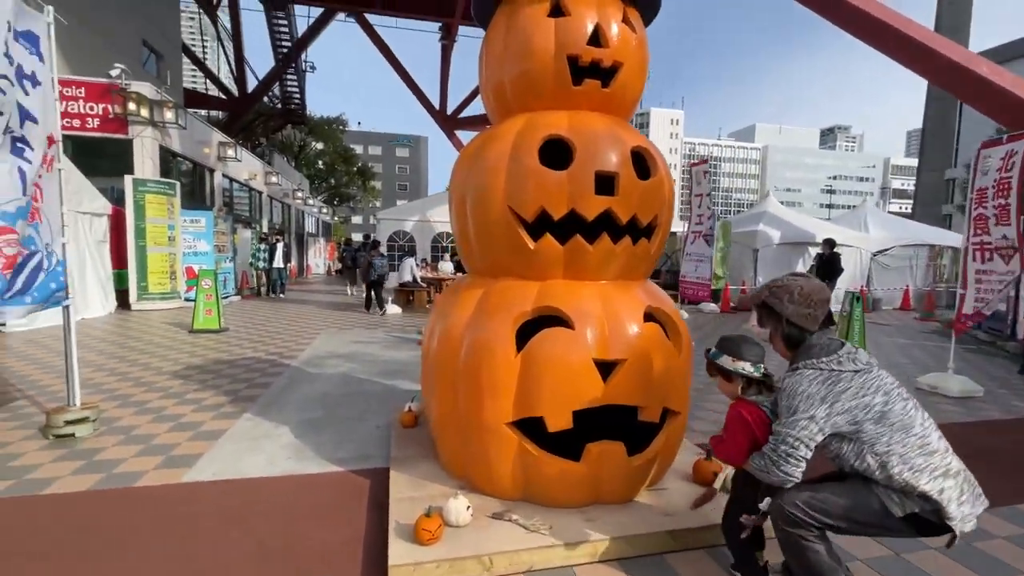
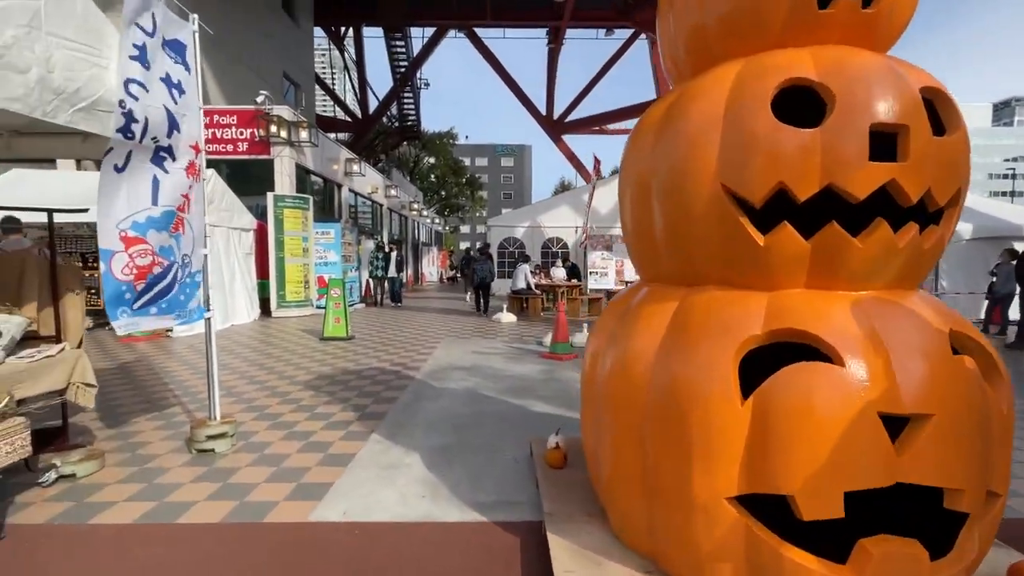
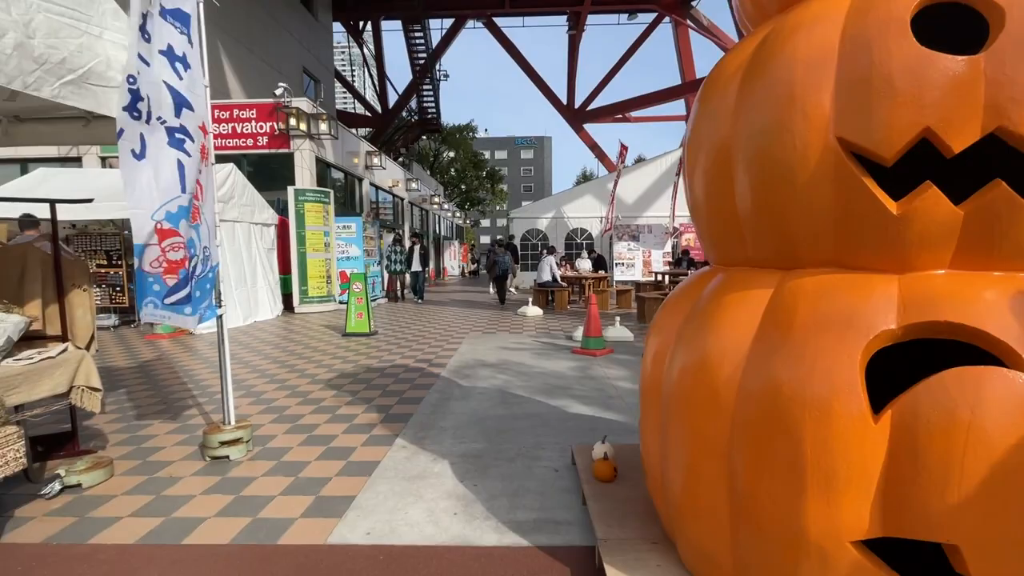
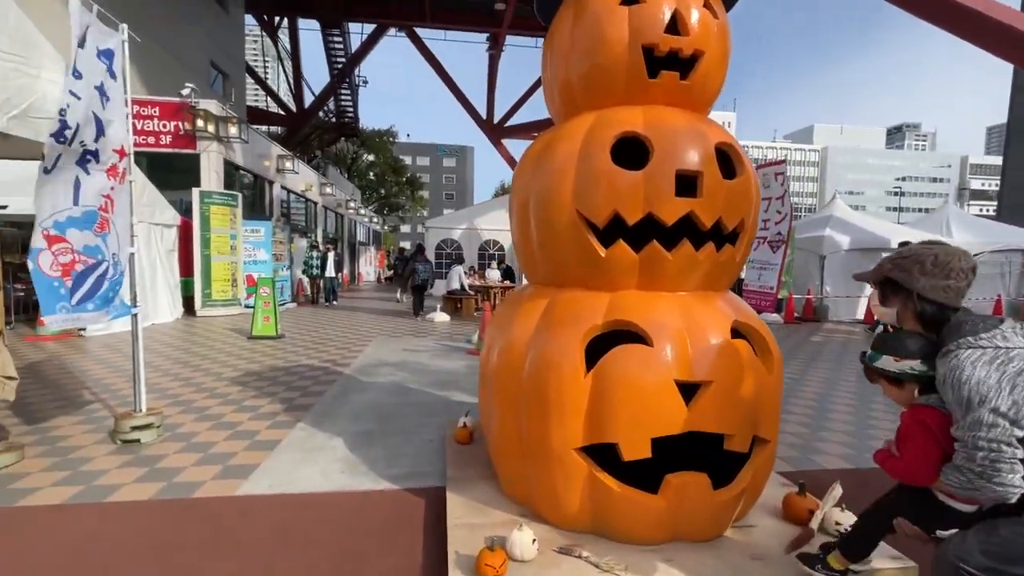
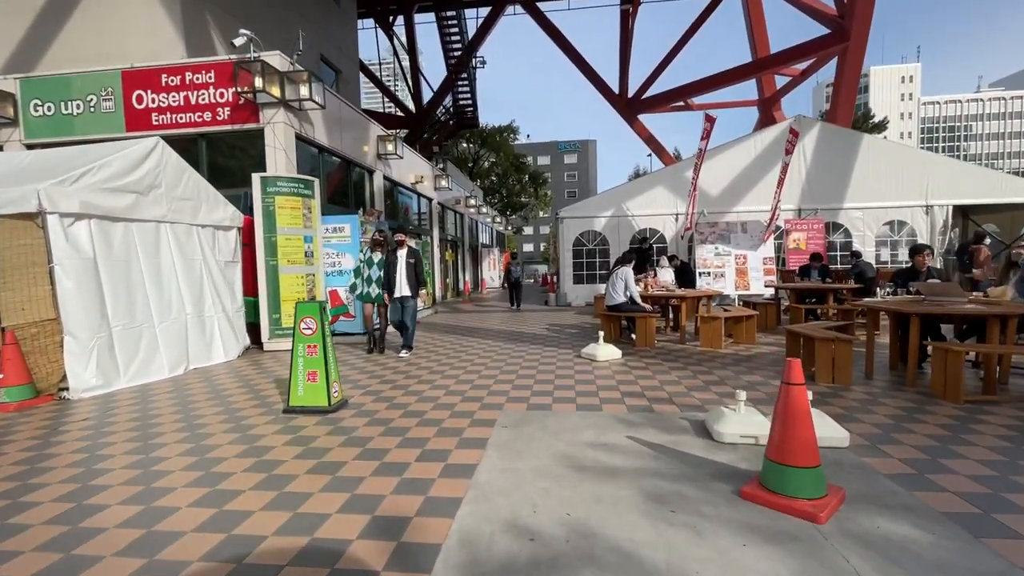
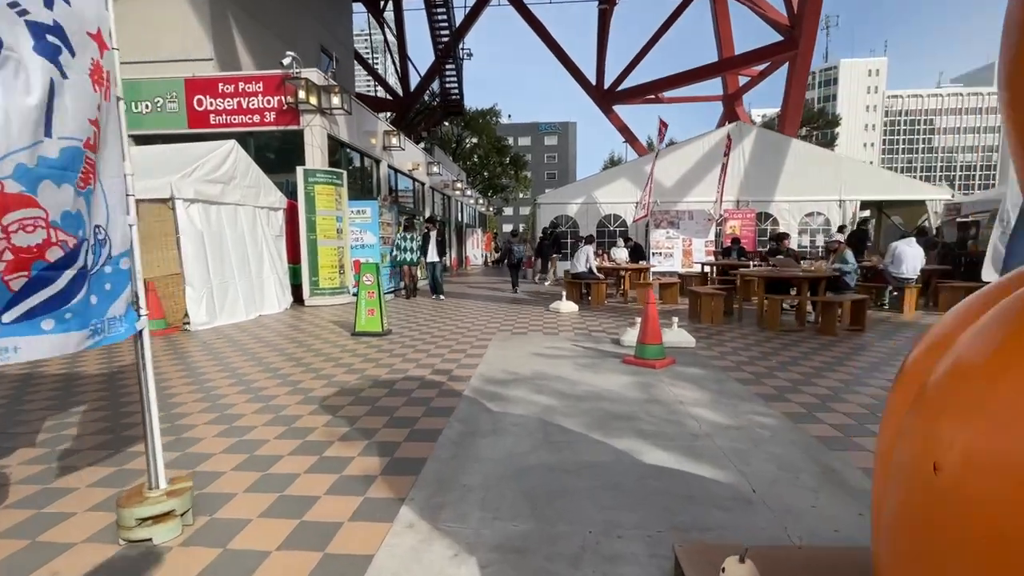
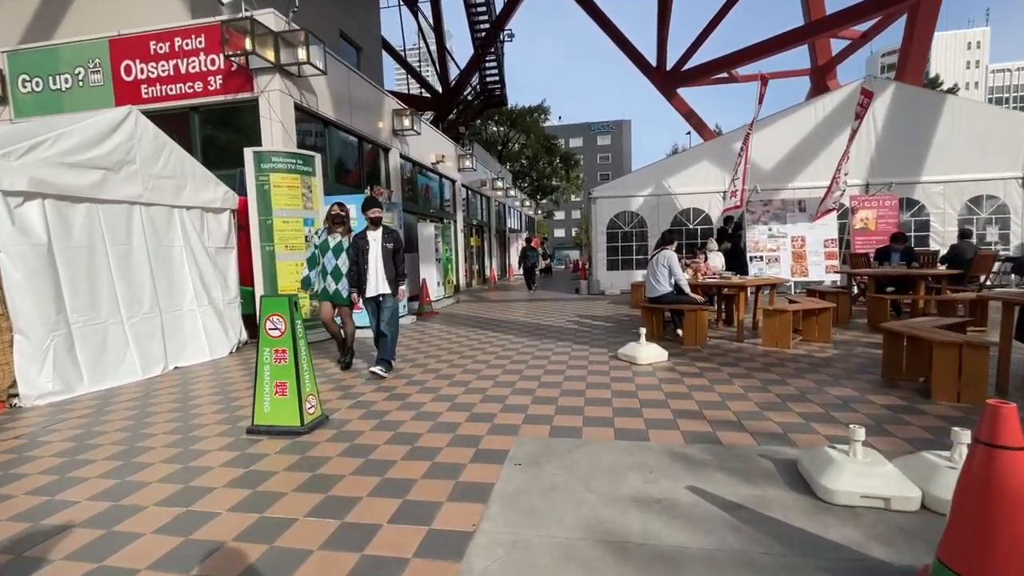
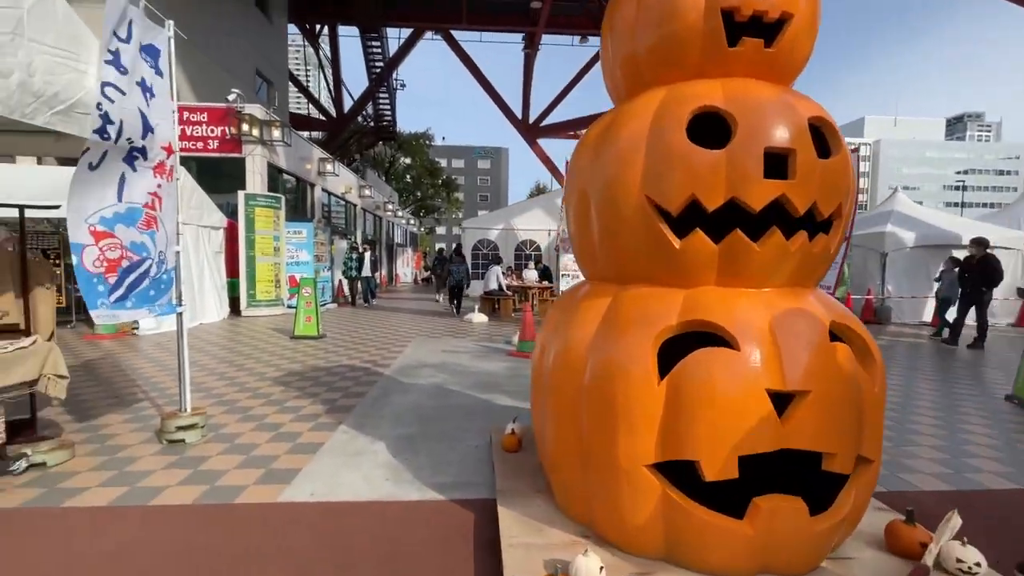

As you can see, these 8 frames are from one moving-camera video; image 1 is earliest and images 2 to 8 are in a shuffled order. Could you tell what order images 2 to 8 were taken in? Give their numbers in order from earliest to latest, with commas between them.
4, 8, 2, 3, 6, 5, 7
